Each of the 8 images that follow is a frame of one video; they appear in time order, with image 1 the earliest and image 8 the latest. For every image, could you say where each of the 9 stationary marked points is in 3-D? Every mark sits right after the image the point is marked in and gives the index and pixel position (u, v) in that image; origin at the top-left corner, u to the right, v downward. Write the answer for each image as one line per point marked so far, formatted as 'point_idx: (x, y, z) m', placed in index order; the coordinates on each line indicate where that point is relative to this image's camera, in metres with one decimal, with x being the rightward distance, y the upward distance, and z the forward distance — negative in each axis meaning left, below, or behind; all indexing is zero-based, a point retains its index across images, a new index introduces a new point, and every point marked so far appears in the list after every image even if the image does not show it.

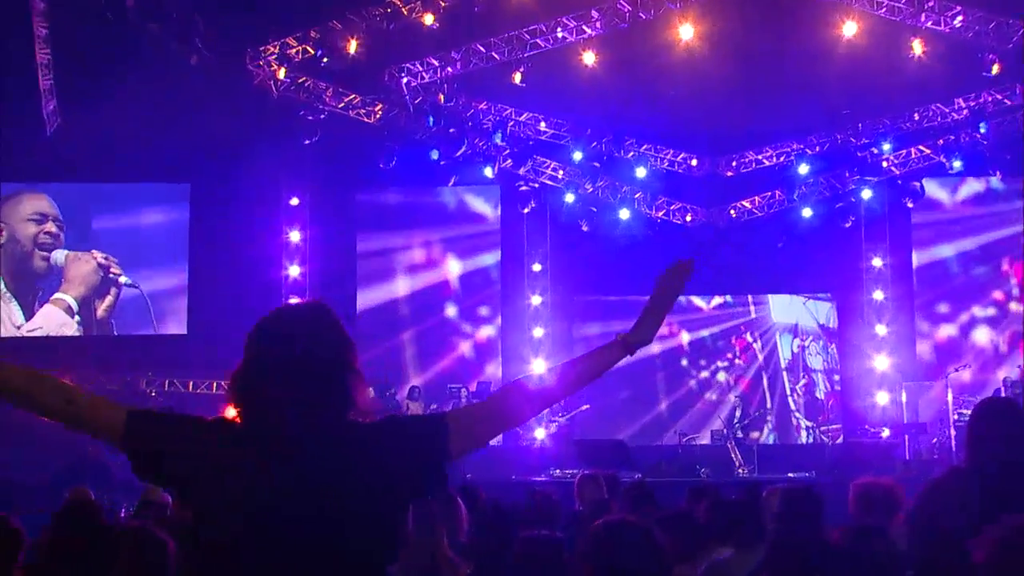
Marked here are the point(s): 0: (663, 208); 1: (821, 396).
0: (+2.4, +1.2, +18.5) m
1: (+4.8, -1.7, +18.7) m
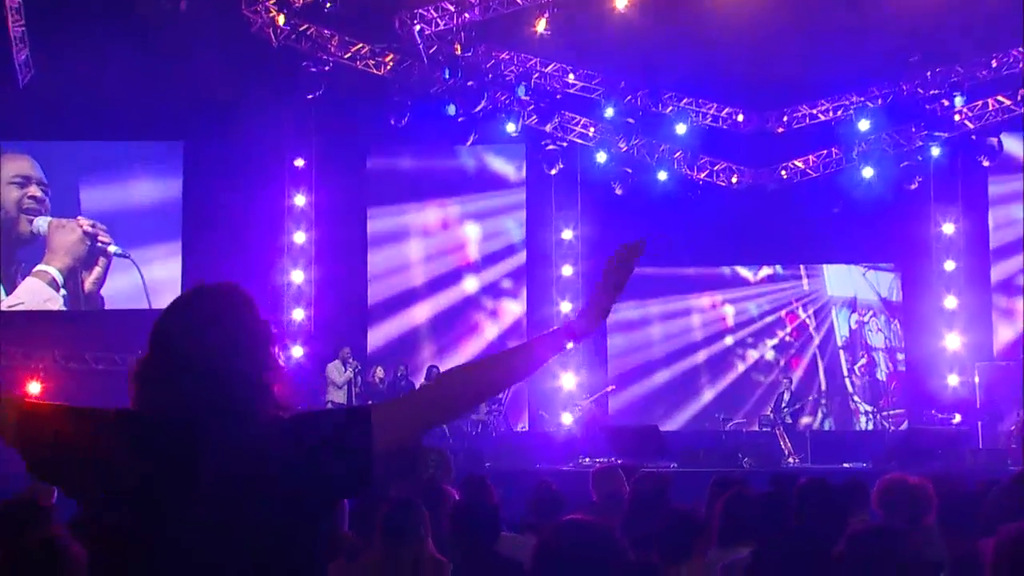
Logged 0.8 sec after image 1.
0: (+2.7, +1.7, +16.7) m
1: (+5.2, -1.2, +16.8) m
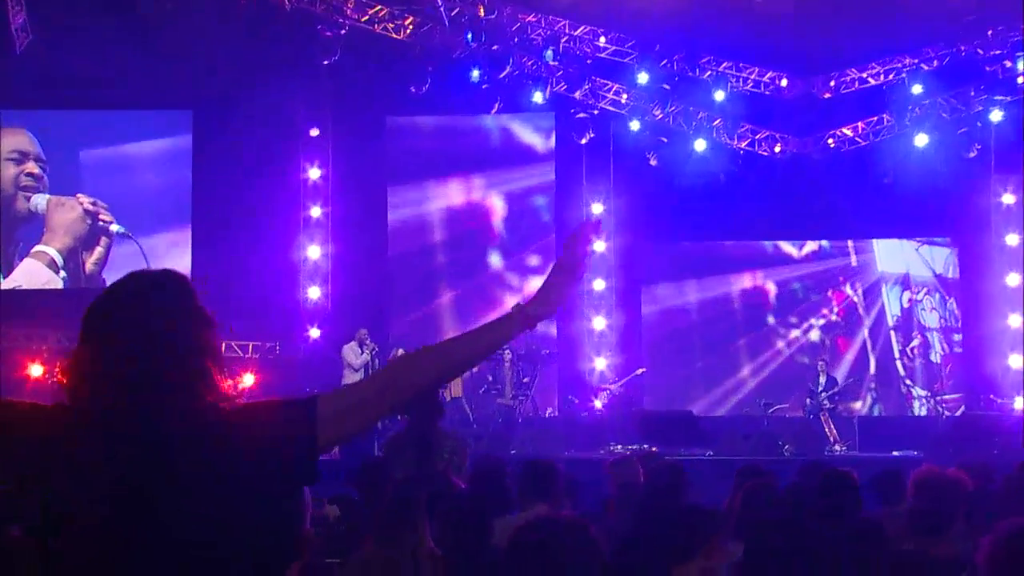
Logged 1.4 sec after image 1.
0: (+3.1, +2.0, +15.6) m
1: (+5.6, -0.9, +15.7) m
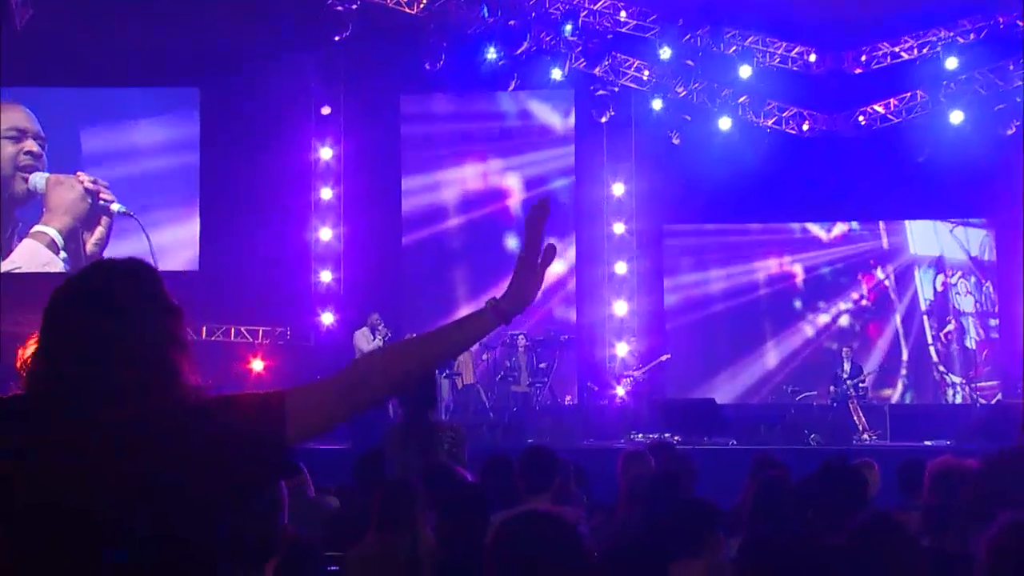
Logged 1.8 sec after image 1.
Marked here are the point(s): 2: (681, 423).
0: (+3.3, +2.2, +15.0) m
1: (+5.8, -0.7, +15.1) m
2: (+1.8, -1.4, +12.5) m
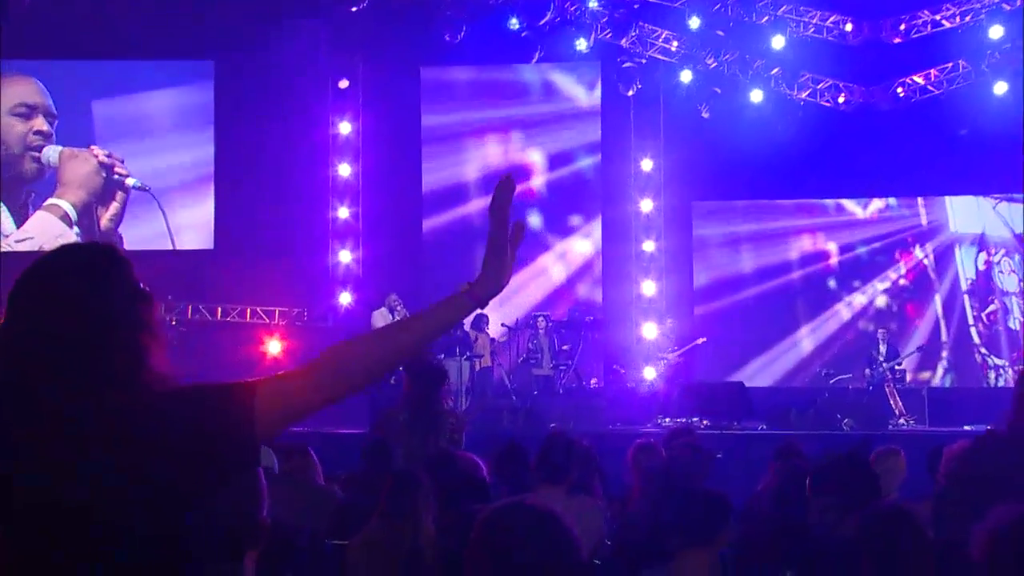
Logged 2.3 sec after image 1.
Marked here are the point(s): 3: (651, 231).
0: (+3.6, +2.4, +14.4) m
1: (+6.1, -0.5, +14.4) m
2: (+2.0, -1.2, +12.0) m
3: (+1.6, +0.7, +14.6) m
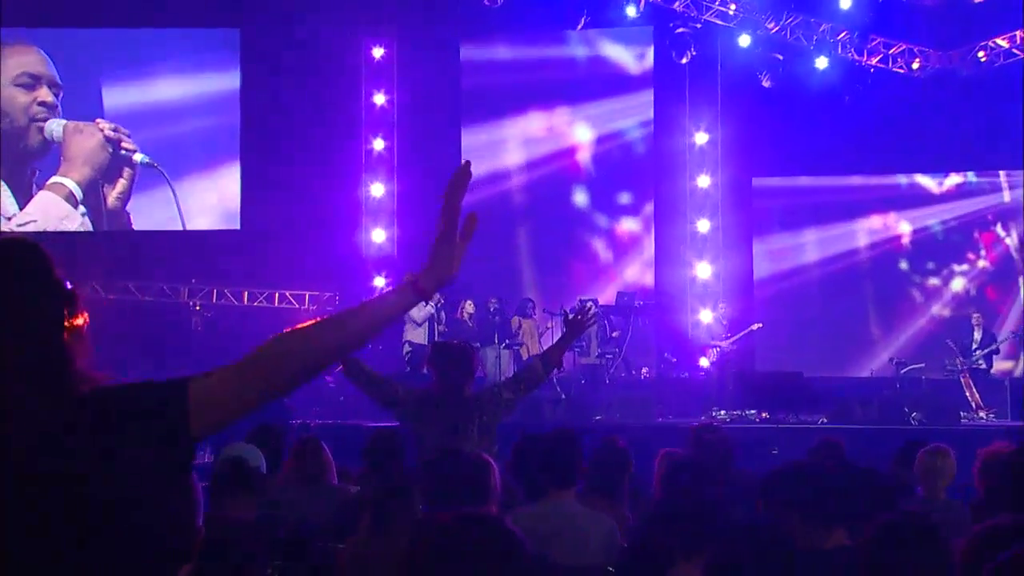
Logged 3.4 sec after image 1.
0: (+4.1, +2.6, +13.2) m
1: (+6.6, -0.3, +13.2) m
2: (+2.4, -1.0, +11.0) m
3: (+2.1, +0.9, +13.5) m
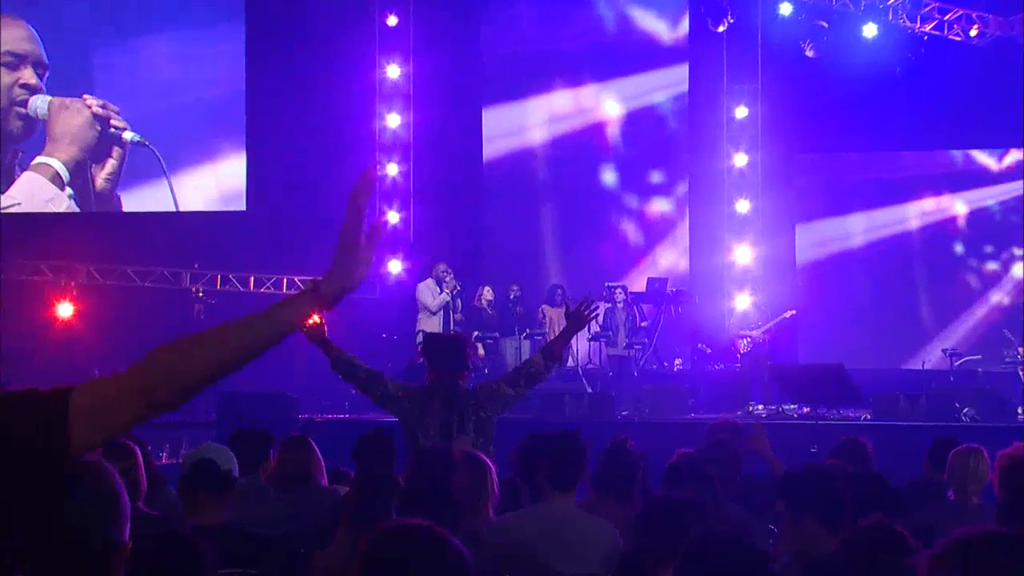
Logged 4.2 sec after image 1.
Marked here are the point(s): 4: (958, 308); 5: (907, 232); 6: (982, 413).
0: (+4.3, +2.8, +12.2) m
1: (+6.8, -0.1, +12.1) m
2: (+2.5, -0.9, +10.0) m
3: (+2.4, +1.1, +12.6) m
4: (+4.6, -0.1, +12.5) m
5: (+4.3, +0.6, +12.8) m
6: (+4.1, -1.1, +10.2) m
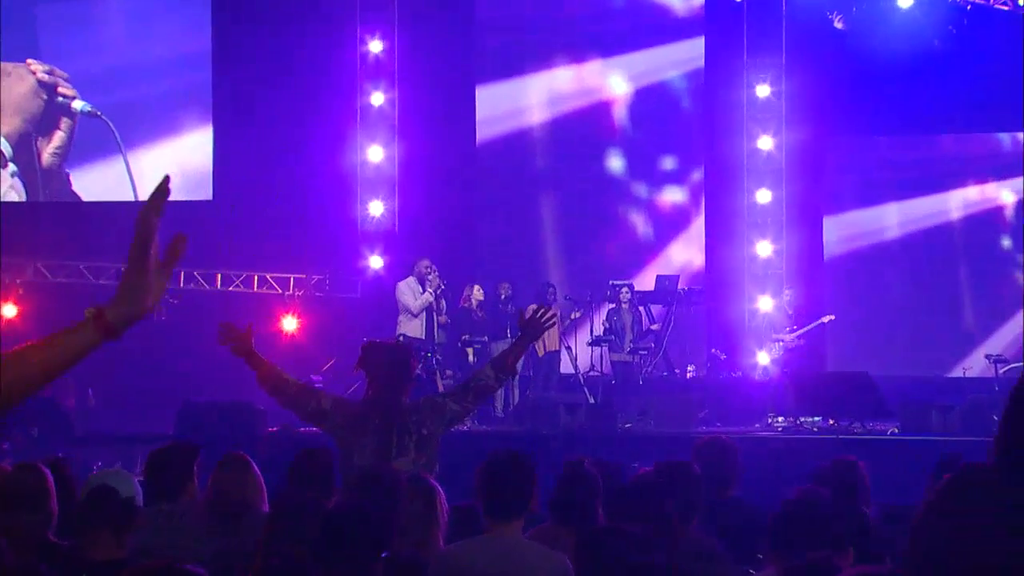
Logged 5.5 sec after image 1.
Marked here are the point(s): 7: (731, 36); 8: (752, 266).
0: (+4.3, +2.8, +10.9) m
1: (+6.8, -0.1, +10.7) m
2: (+2.4, -0.9, +8.7) m
3: (+2.3, +1.1, +11.3) m
4: (+4.6, -0.1, +11.2) m
5: (+4.2, +0.6, +11.5) m
6: (+4.0, -1.1, +8.9) m
7: (+2.1, +2.5, +11.5) m
8: (+2.2, +0.2, +11.2) m
